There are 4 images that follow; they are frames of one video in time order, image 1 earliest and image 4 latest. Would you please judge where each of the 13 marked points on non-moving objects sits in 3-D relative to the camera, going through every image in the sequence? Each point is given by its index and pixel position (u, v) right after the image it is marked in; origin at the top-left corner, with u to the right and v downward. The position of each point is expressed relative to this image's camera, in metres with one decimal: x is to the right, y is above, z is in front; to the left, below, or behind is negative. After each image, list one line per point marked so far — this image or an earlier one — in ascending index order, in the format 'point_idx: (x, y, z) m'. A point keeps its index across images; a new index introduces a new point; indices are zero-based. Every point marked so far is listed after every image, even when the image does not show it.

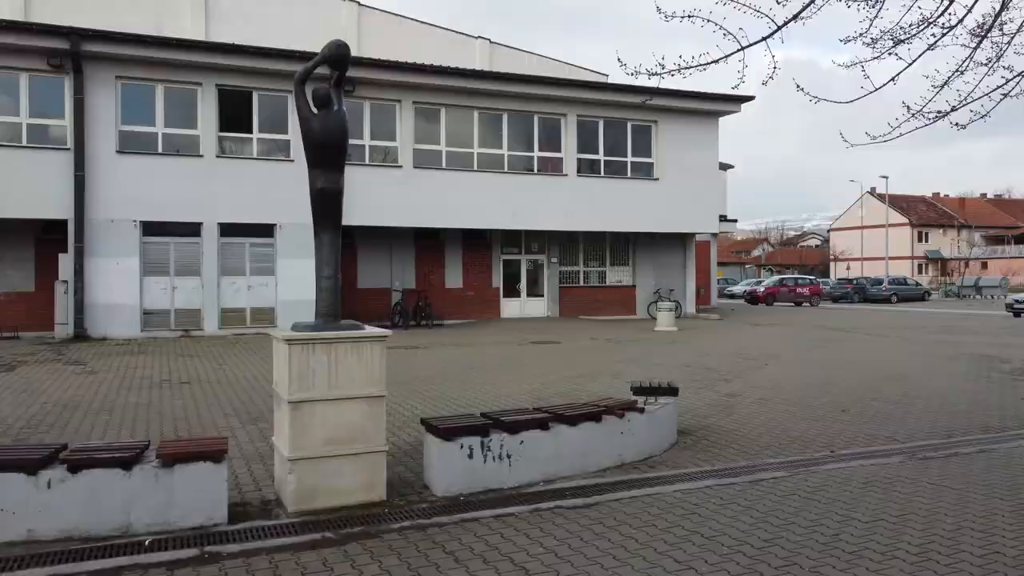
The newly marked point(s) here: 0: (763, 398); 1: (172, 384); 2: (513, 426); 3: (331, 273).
0: (+3.3, -1.4, +9.9) m
1: (-5.2, -1.5, +11.5) m
2: (0.0, -1.1, +5.8) m
3: (-1.4, +0.1, +5.7) m
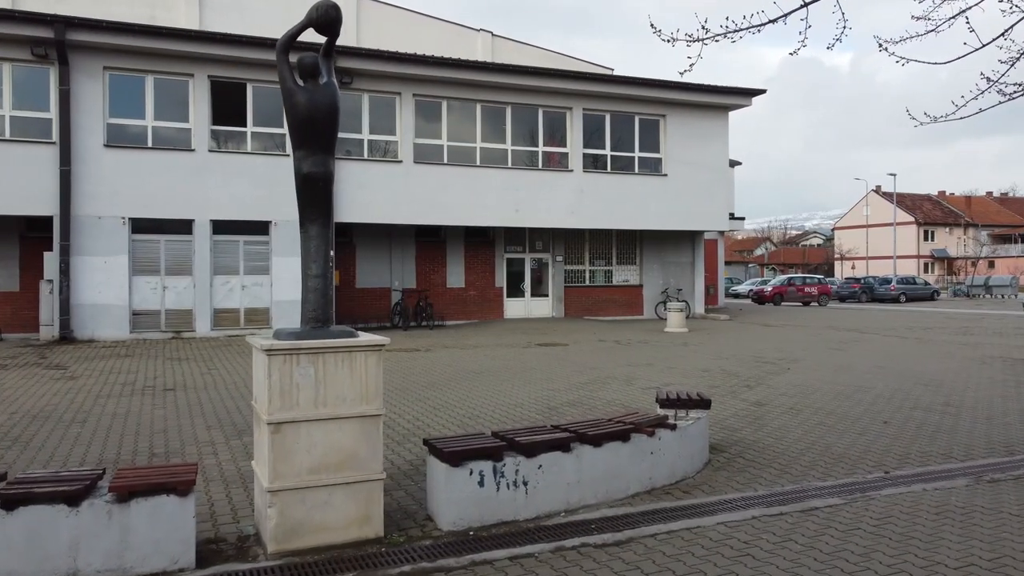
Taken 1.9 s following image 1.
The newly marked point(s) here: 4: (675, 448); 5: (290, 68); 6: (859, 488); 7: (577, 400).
0: (+3.4, -1.4, +9.2) m
1: (-5.1, -1.5, +10.7) m
2: (+0.1, -1.1, +5.0) m
3: (-1.3, +0.1, +4.9) m
4: (+1.3, -1.2, +5.9) m
5: (-1.4, +1.4, +4.8) m
6: (+2.6, -1.5, +5.7) m
7: (+0.8, -1.4, +9.6) m
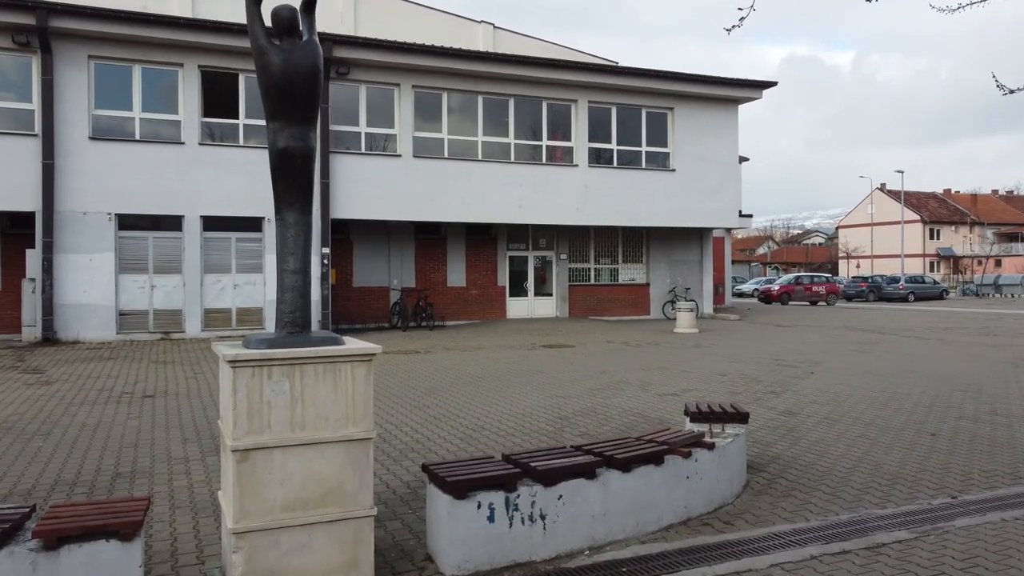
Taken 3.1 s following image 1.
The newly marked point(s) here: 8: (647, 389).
0: (+3.5, -1.4, +8.4) m
1: (-5.0, -1.4, +9.9) m
2: (+0.2, -1.0, +4.2) m
3: (-1.2, +0.1, +4.2) m
4: (+1.4, -1.2, +5.1) m
5: (-1.3, +1.4, +4.0) m
6: (+2.7, -1.5, +5.0) m
7: (+0.9, -1.4, +8.8) m
8: (+1.8, -1.4, +10.1) m
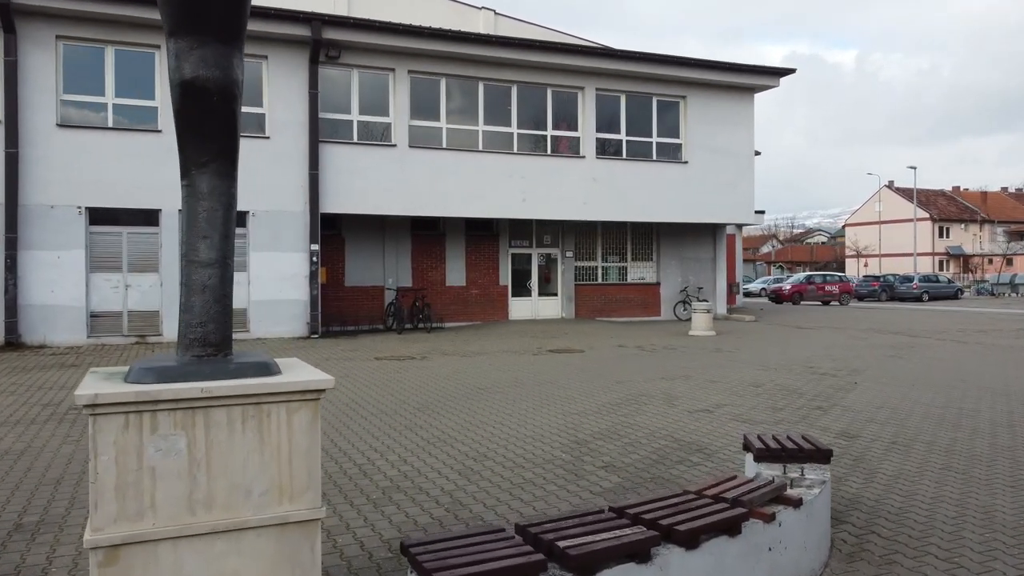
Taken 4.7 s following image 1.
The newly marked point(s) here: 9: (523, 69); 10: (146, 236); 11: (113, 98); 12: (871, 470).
0: (+3.6, -1.4, +7.0) m
1: (-4.9, -1.4, +8.6) m
2: (+0.3, -1.0, +2.9) m
3: (-1.1, +0.1, +2.8) m
4: (+1.4, -1.2, +3.7) m
5: (-1.3, +1.4, +2.7) m
6: (+2.8, -1.5, +3.6) m
7: (+1.0, -1.4, +7.5) m
8: (+1.9, -1.4, +8.8) m
9: (+0.3, +5.6, +19.4) m
10: (-7.9, +1.1, +16.2) m
11: (-8.4, +4.0, +15.9) m
12: (+2.8, -1.4, +6.0) m
